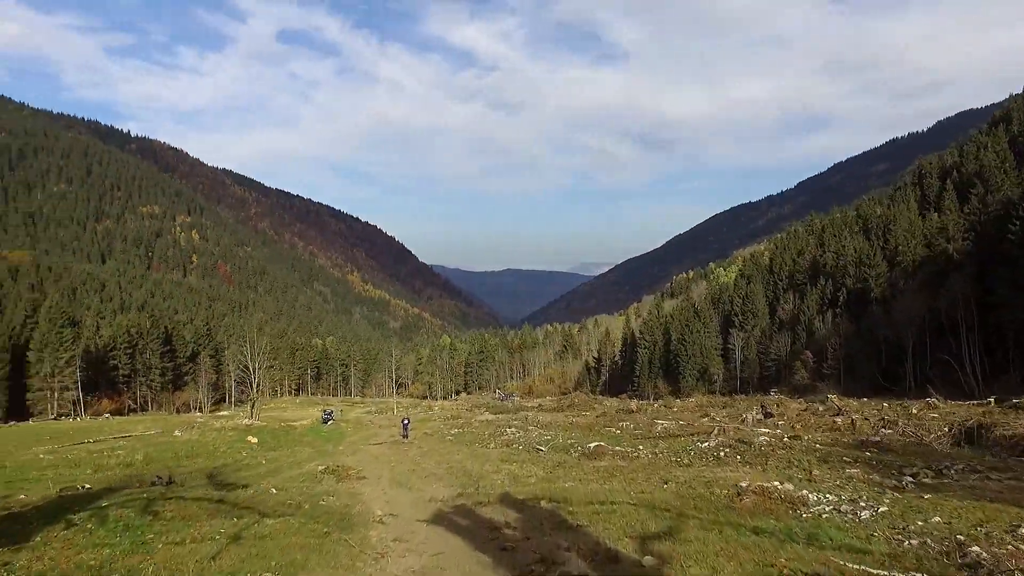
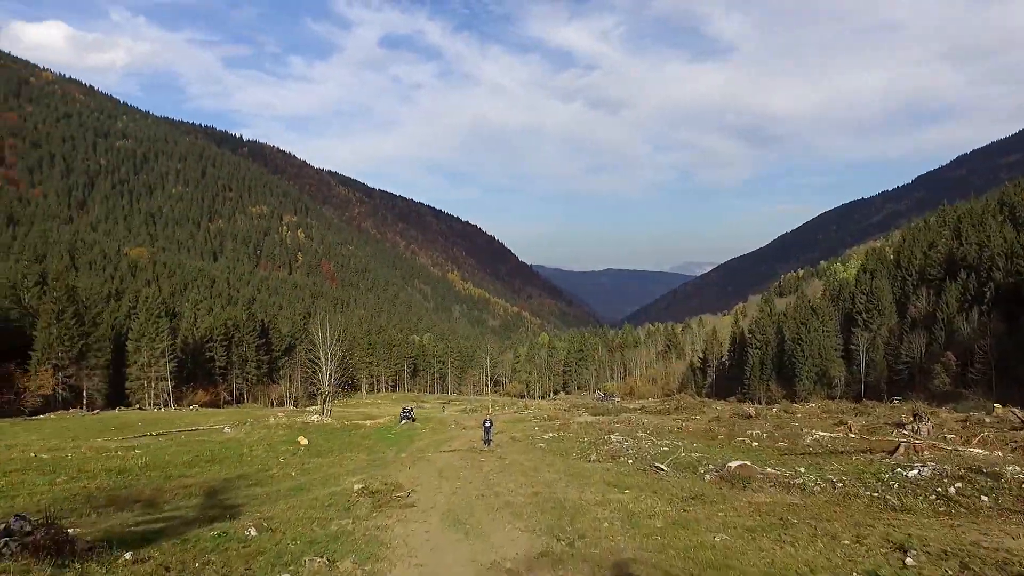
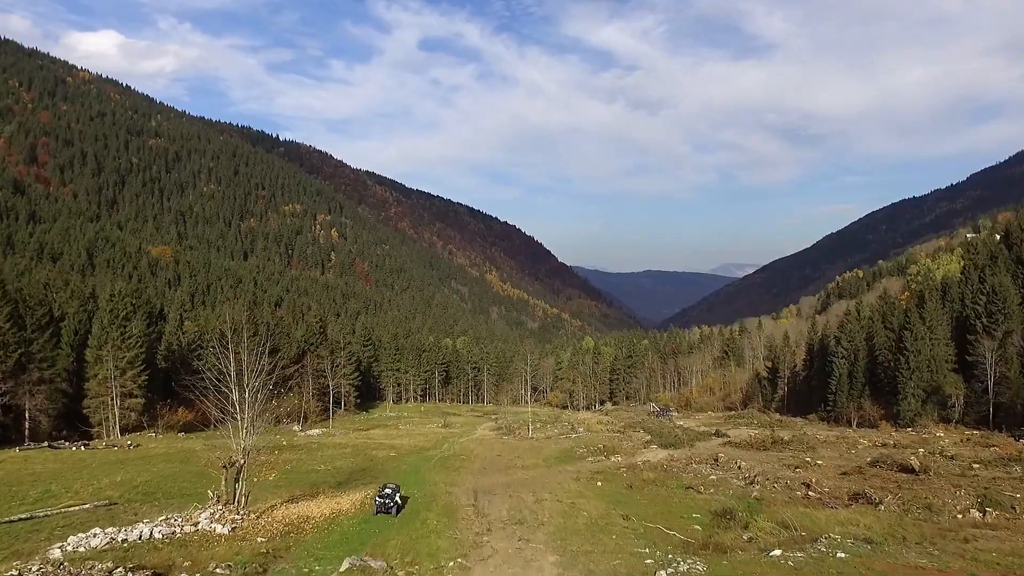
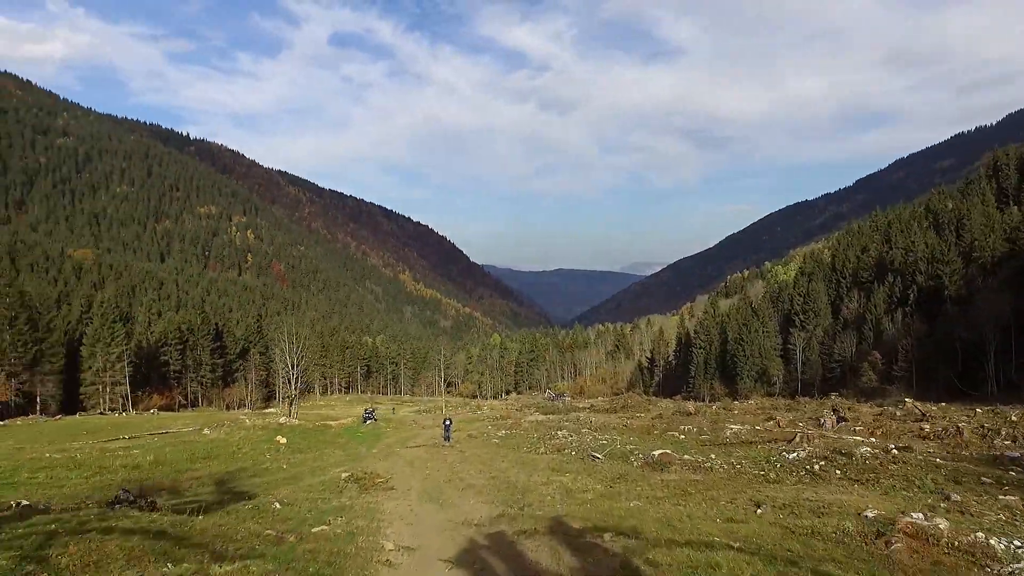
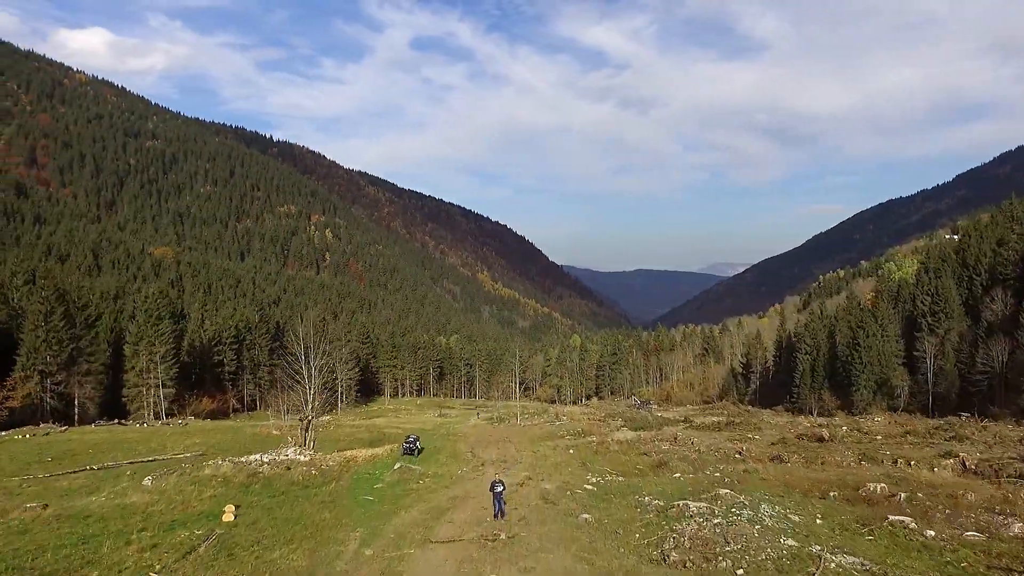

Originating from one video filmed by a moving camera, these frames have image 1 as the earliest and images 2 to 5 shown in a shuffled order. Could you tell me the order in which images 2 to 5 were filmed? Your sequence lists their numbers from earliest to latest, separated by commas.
4, 2, 5, 3
